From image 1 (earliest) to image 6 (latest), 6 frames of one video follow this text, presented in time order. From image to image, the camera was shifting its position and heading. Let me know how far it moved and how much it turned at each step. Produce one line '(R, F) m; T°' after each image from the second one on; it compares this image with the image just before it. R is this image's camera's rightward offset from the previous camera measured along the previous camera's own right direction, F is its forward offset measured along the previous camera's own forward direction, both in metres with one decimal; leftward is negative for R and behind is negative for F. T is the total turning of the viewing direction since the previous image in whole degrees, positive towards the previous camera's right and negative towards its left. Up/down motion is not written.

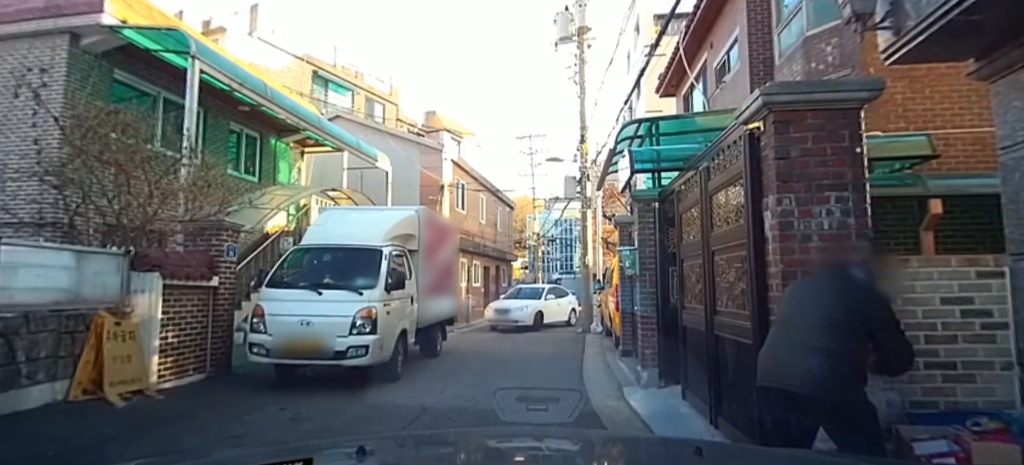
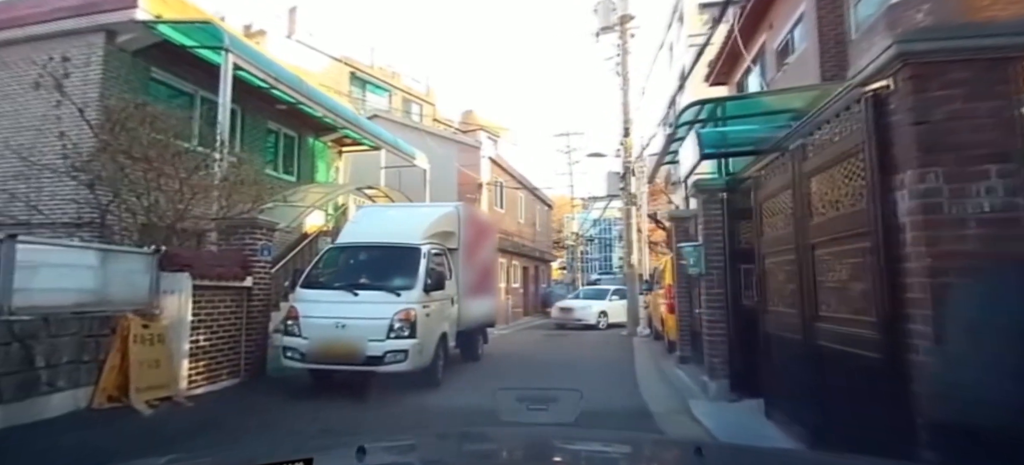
(-0.2, +0.6) m; -4°
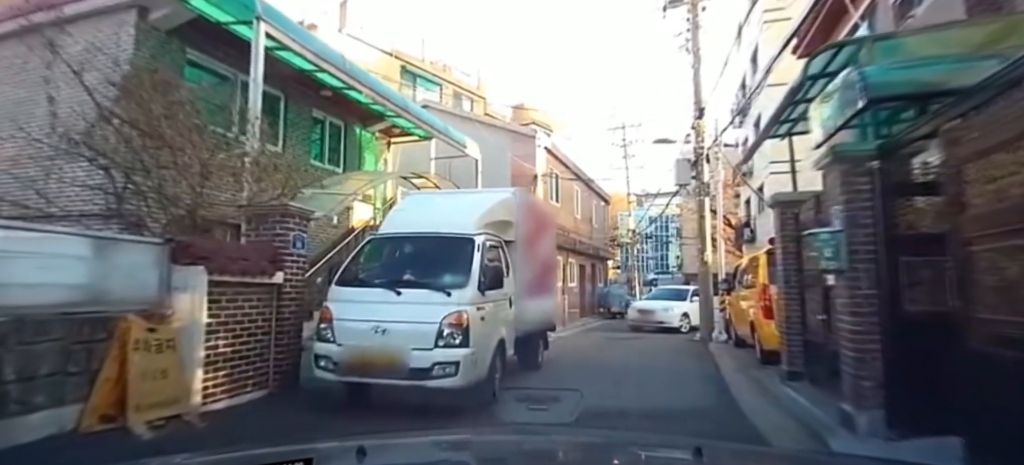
(-0.2, +1.2) m; -6°
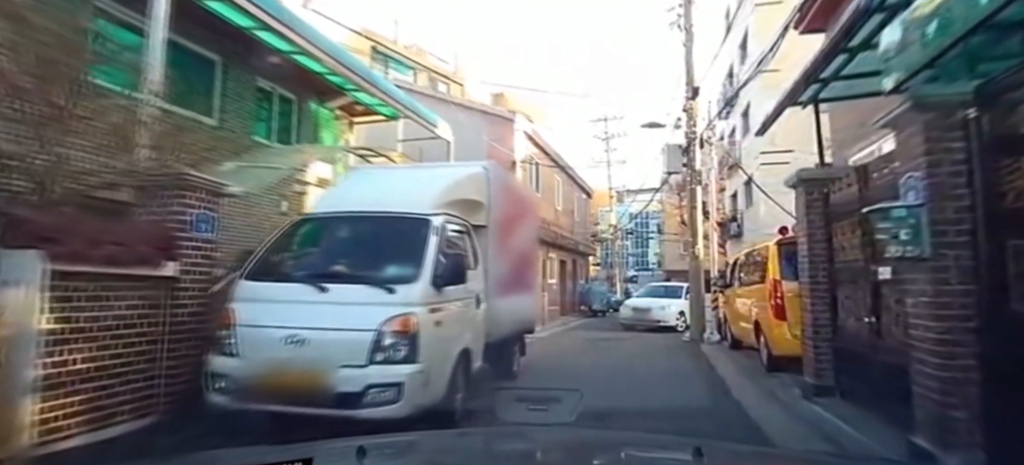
(+0.1, +1.3) m; +2°
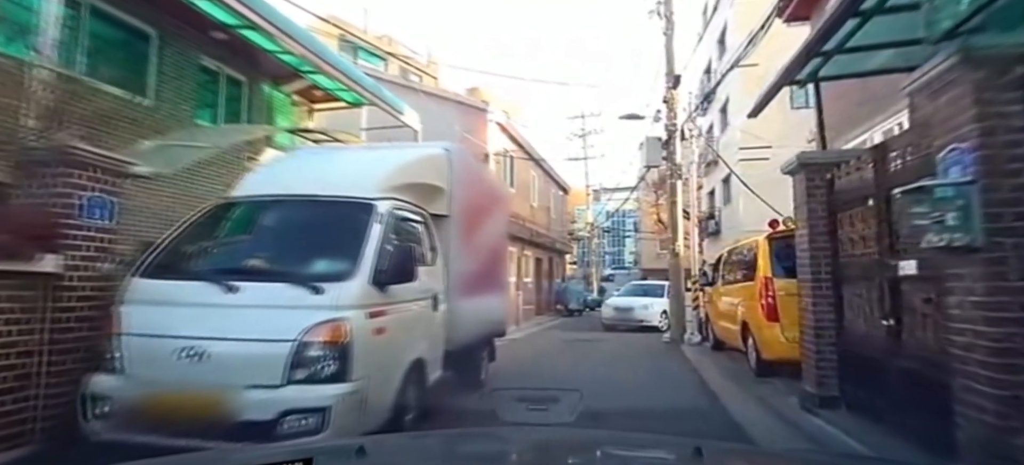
(+0.1, +0.7) m; +3°
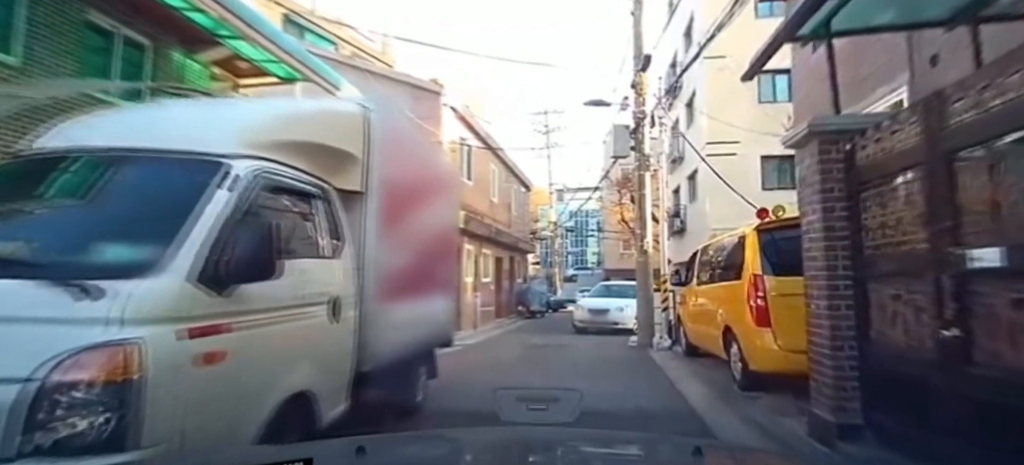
(+0.2, +1.2) m; +4°
